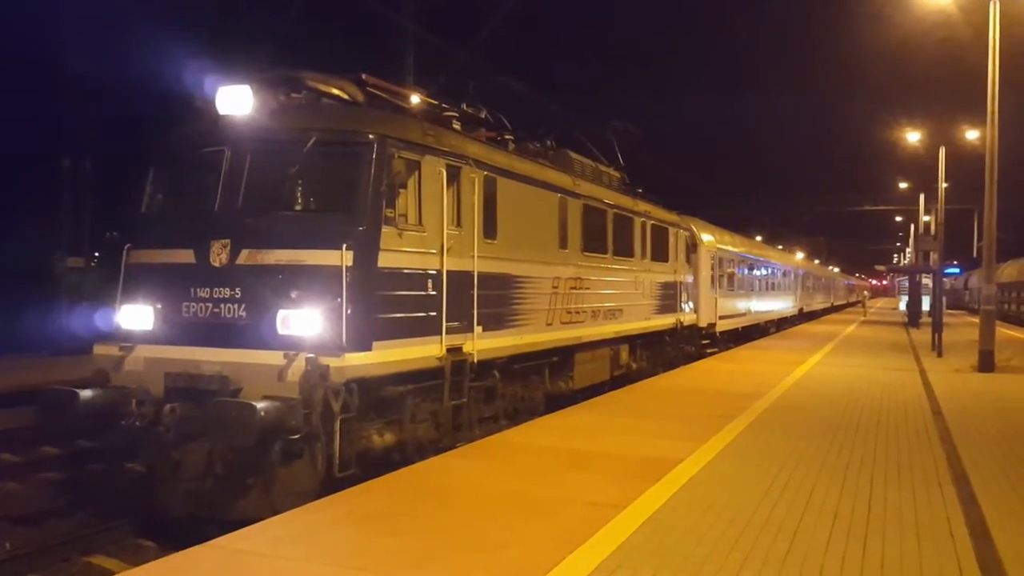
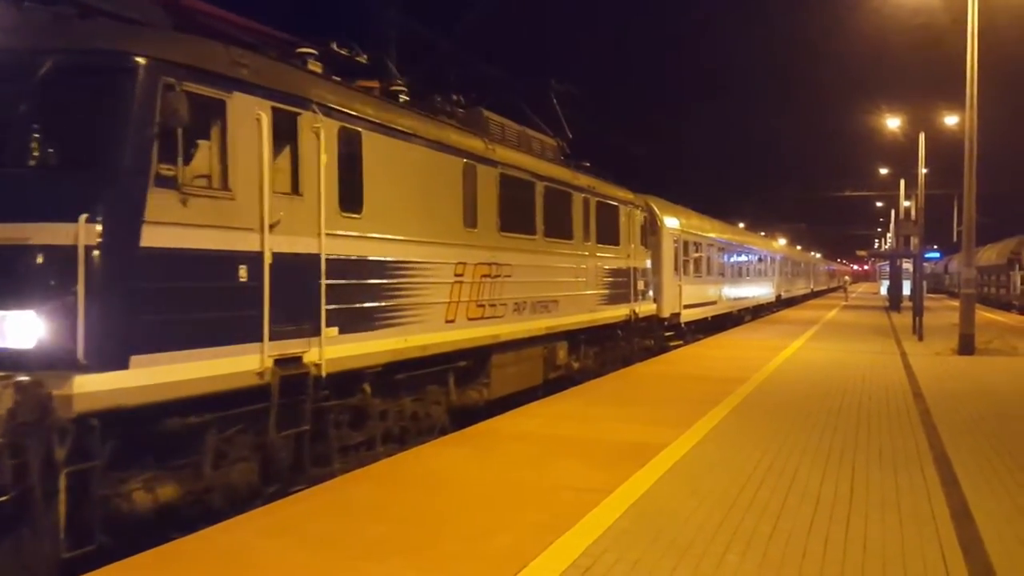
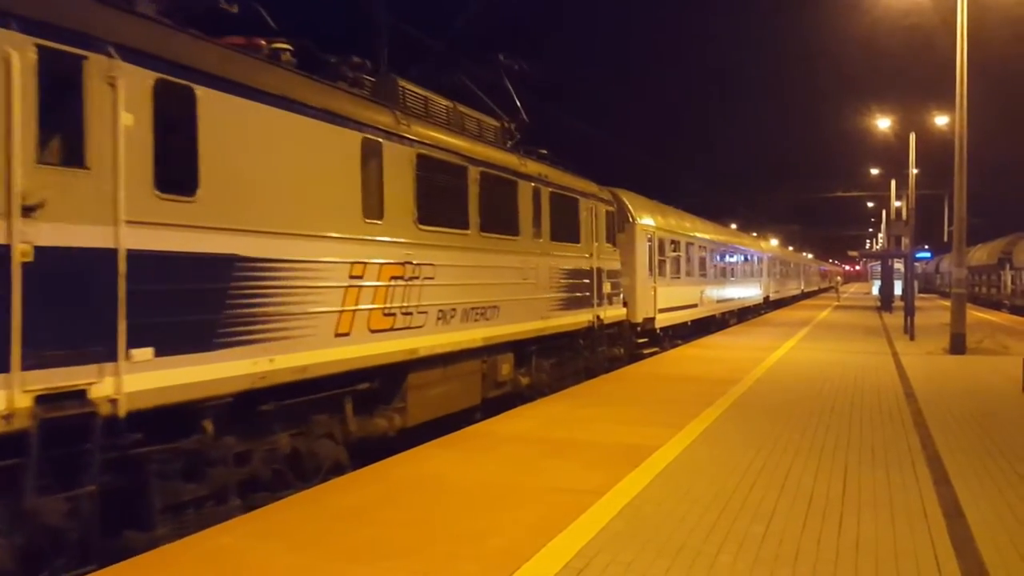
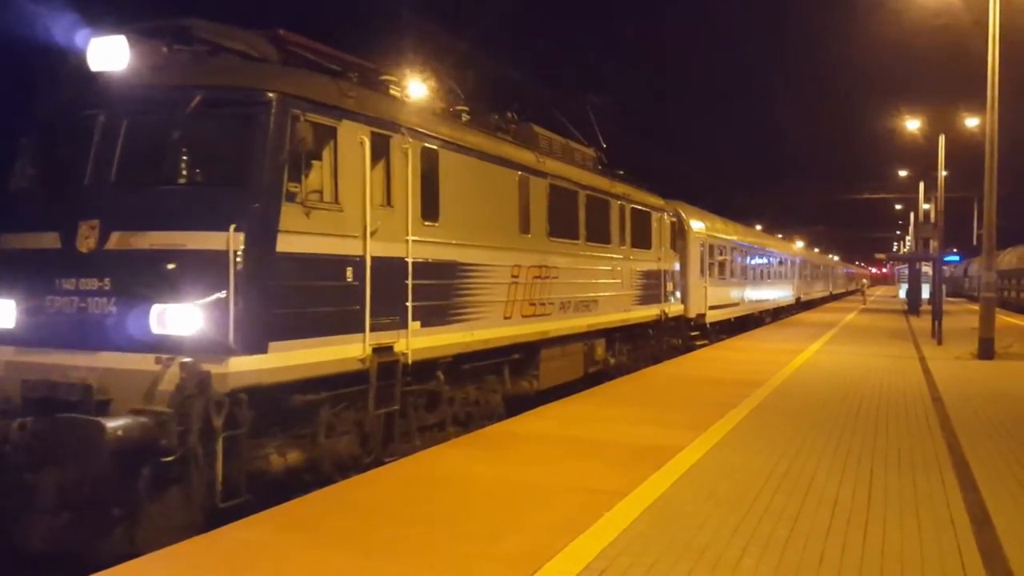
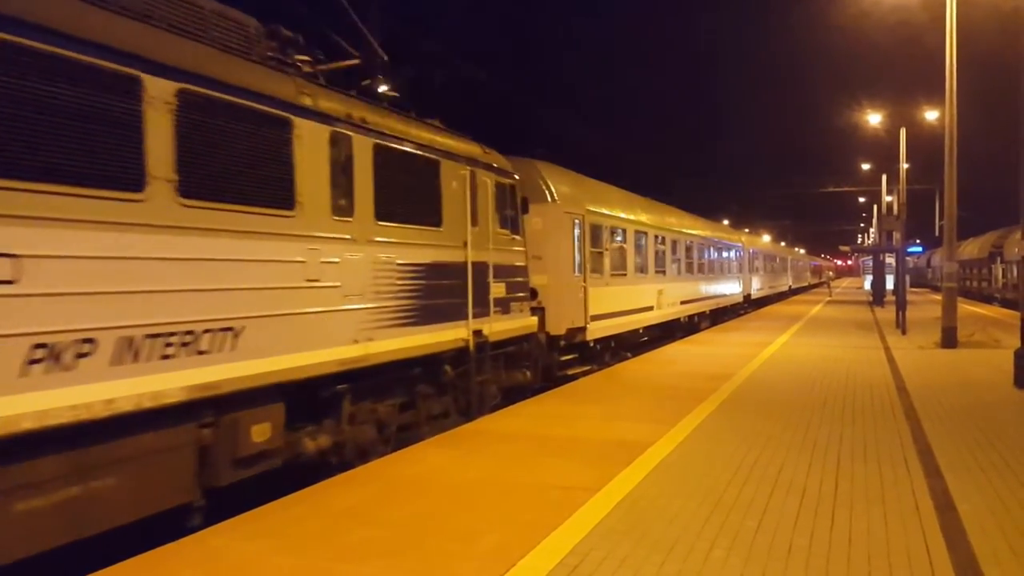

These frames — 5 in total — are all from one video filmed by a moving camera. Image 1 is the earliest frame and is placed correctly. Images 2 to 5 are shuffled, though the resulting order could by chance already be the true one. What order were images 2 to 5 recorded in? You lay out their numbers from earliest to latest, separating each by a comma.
4, 2, 3, 5
